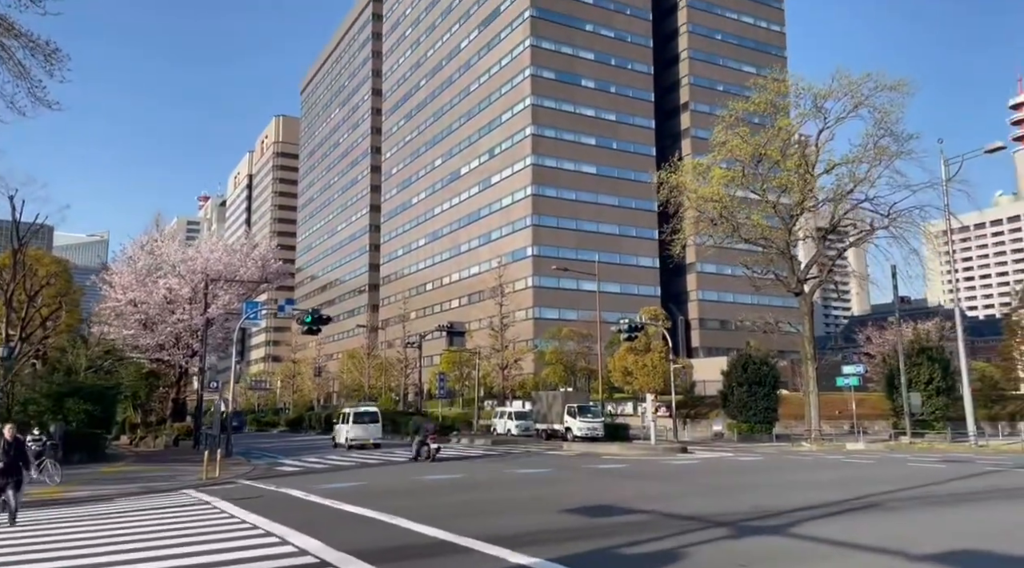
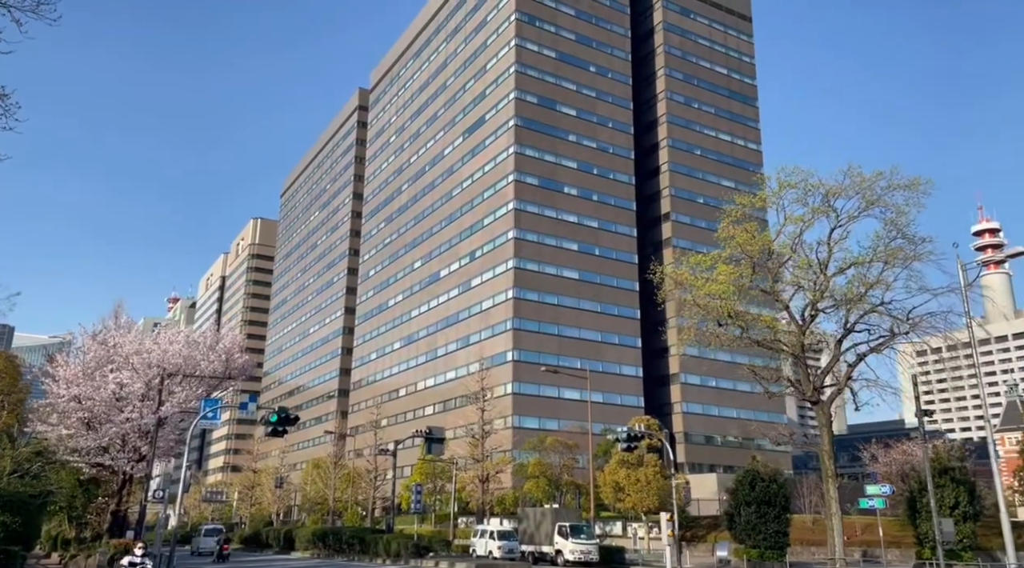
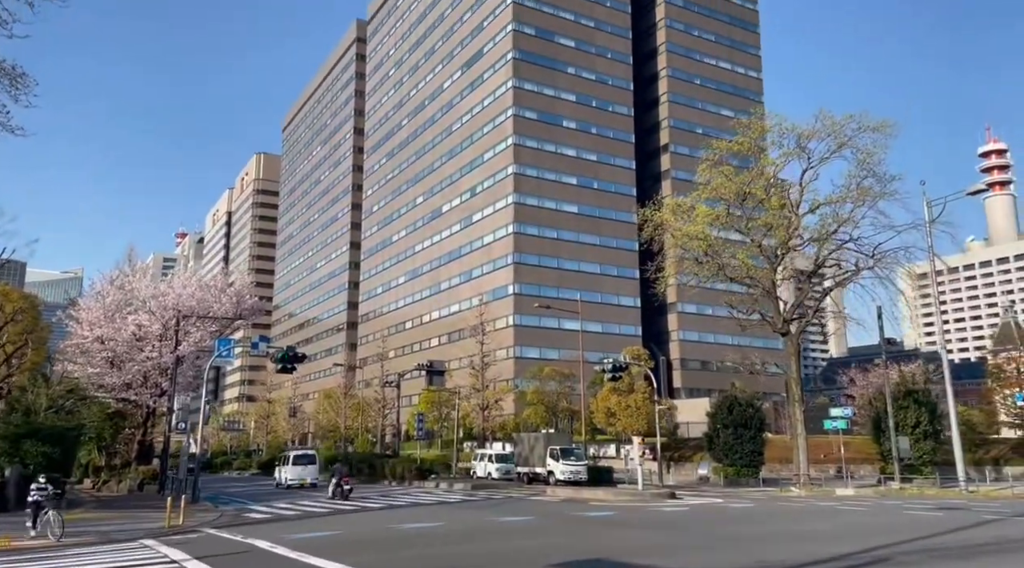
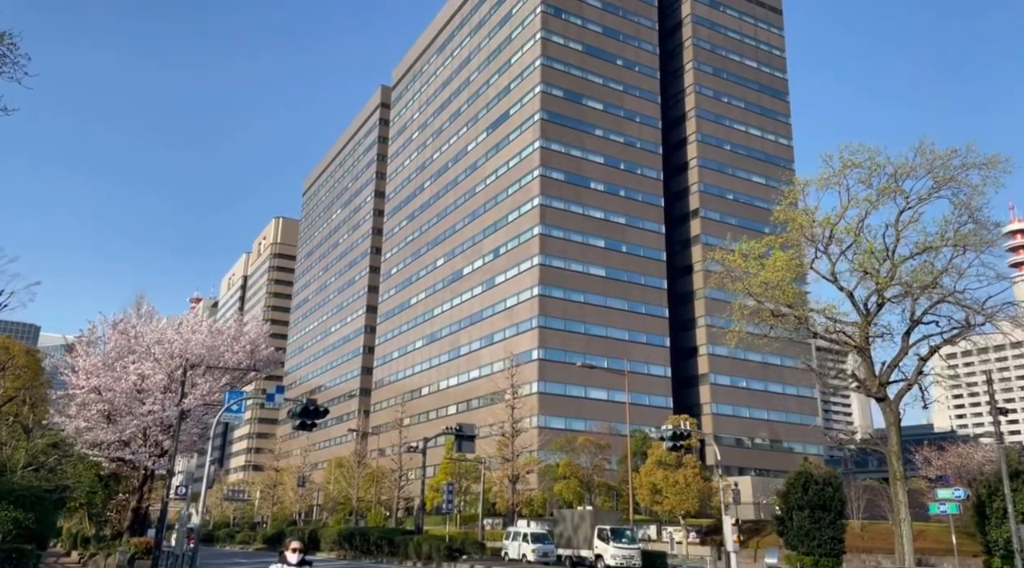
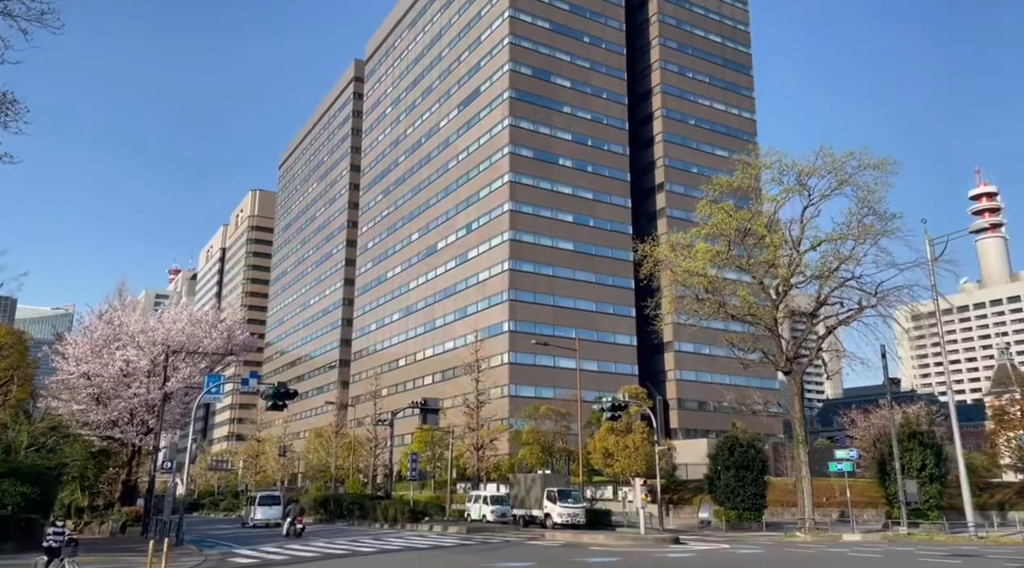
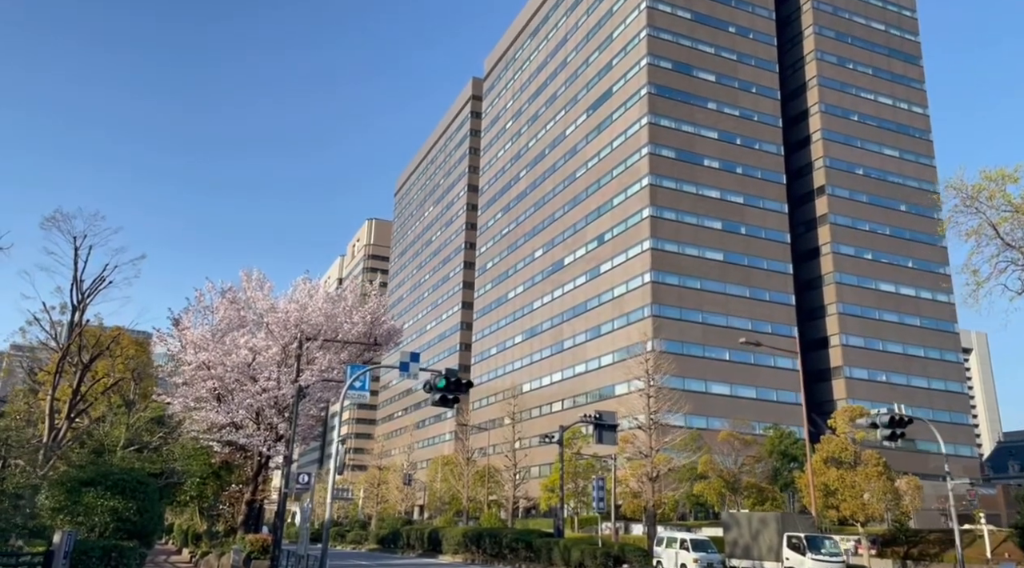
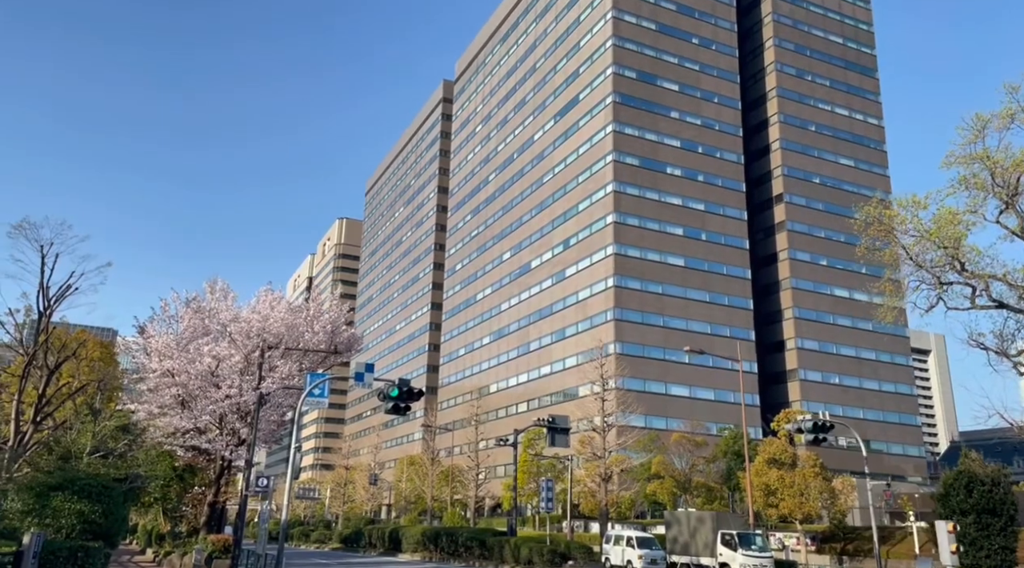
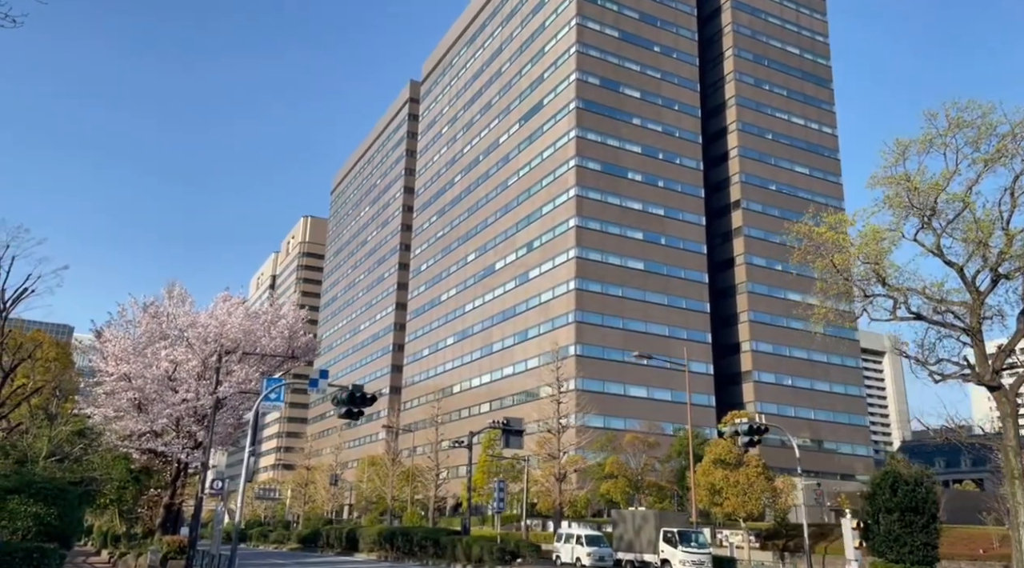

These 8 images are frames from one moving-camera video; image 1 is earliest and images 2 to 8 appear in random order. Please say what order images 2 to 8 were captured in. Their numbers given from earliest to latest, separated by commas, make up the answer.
3, 5, 2, 4, 8, 7, 6
